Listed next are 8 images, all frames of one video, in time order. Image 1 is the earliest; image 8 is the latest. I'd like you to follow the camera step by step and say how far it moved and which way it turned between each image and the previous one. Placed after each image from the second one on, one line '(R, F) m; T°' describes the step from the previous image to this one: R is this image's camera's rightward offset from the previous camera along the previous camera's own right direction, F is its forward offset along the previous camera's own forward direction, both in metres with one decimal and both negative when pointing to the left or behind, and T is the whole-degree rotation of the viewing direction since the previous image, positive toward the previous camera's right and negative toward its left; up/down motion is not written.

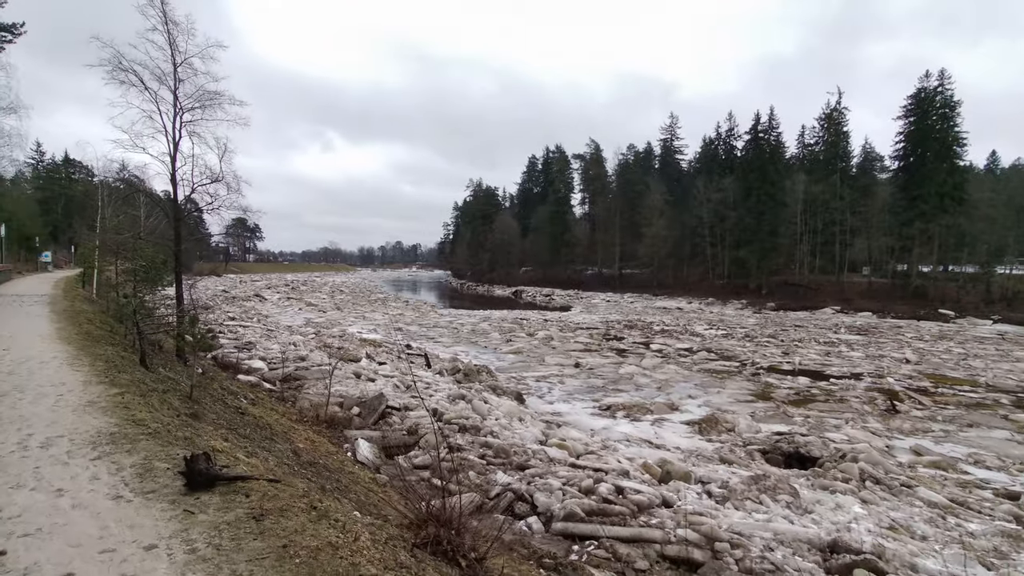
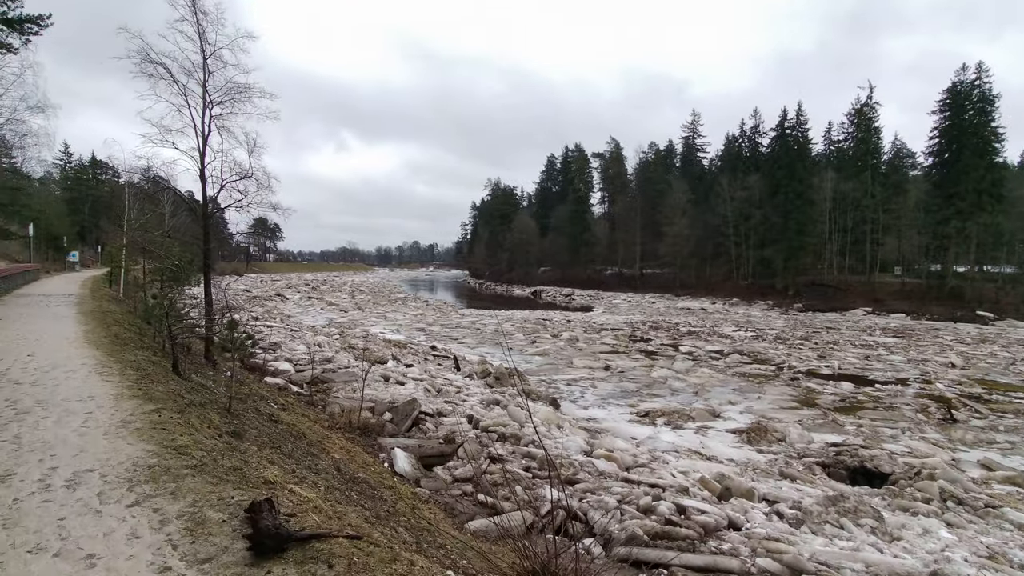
(-0.4, +0.4) m; -2°
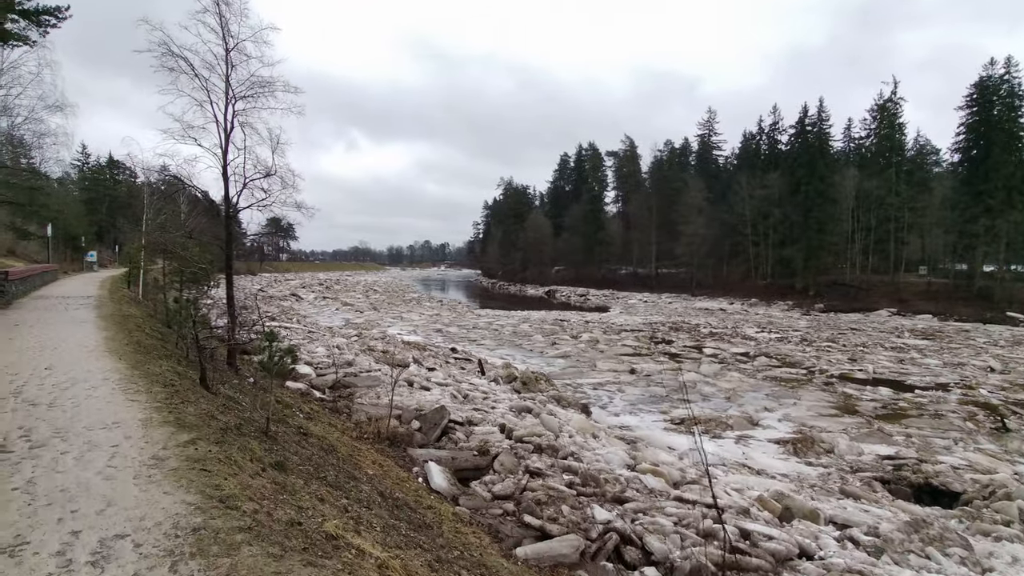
(-0.4, +0.4) m; -1°
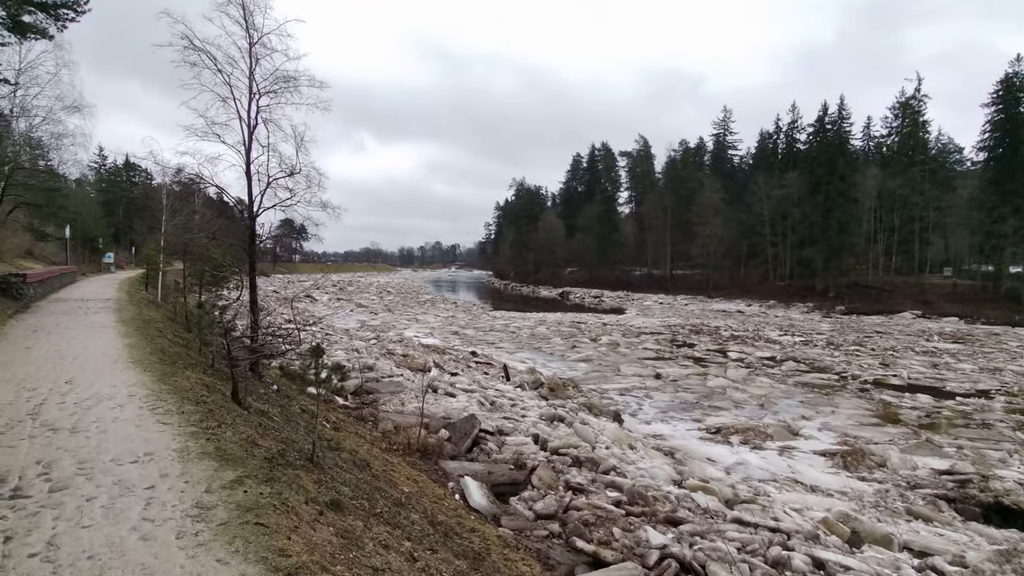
(-0.4, +0.4) m; -1°
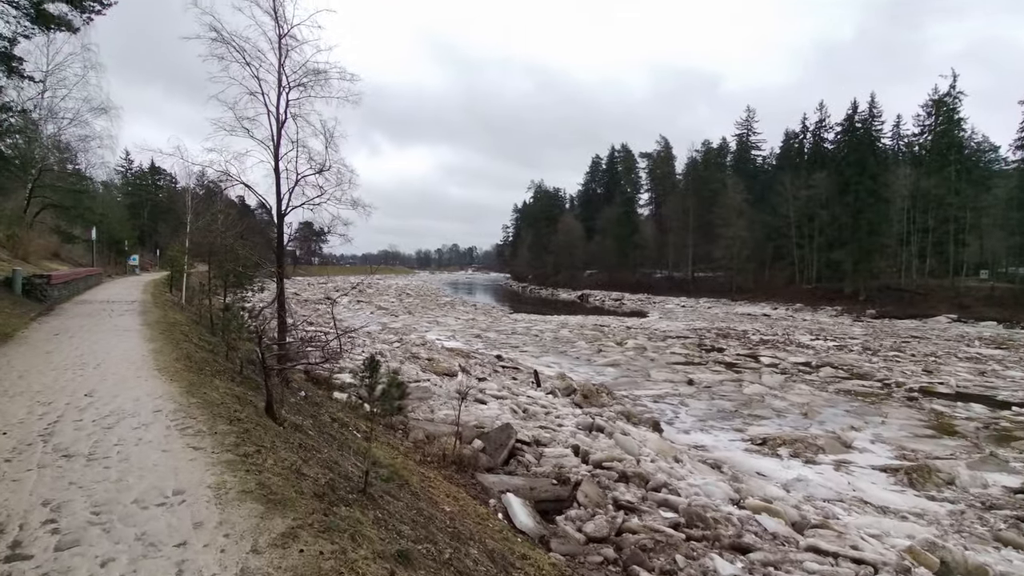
(-0.3, +0.4) m; -2°
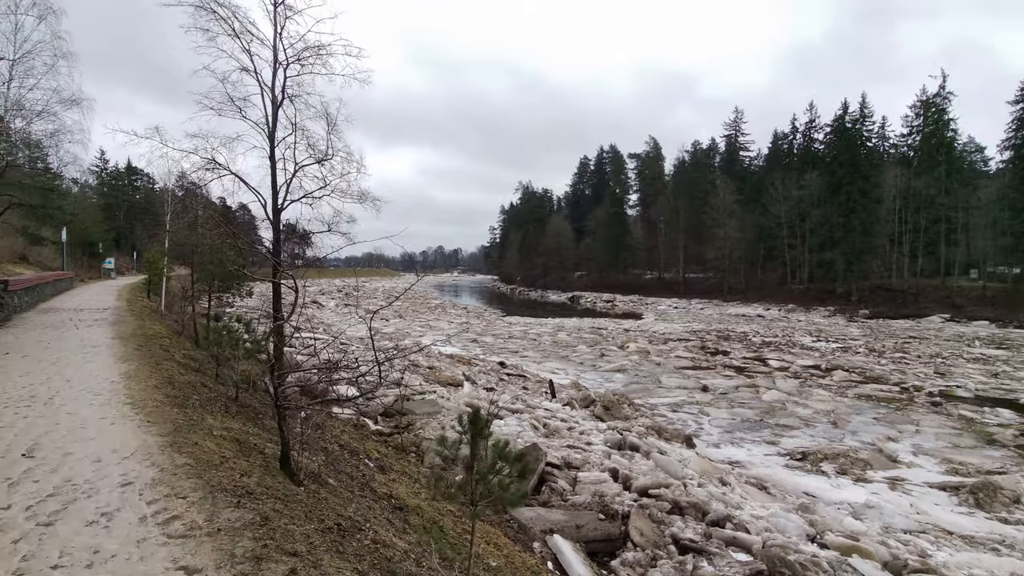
(-0.6, +0.9) m; +2°
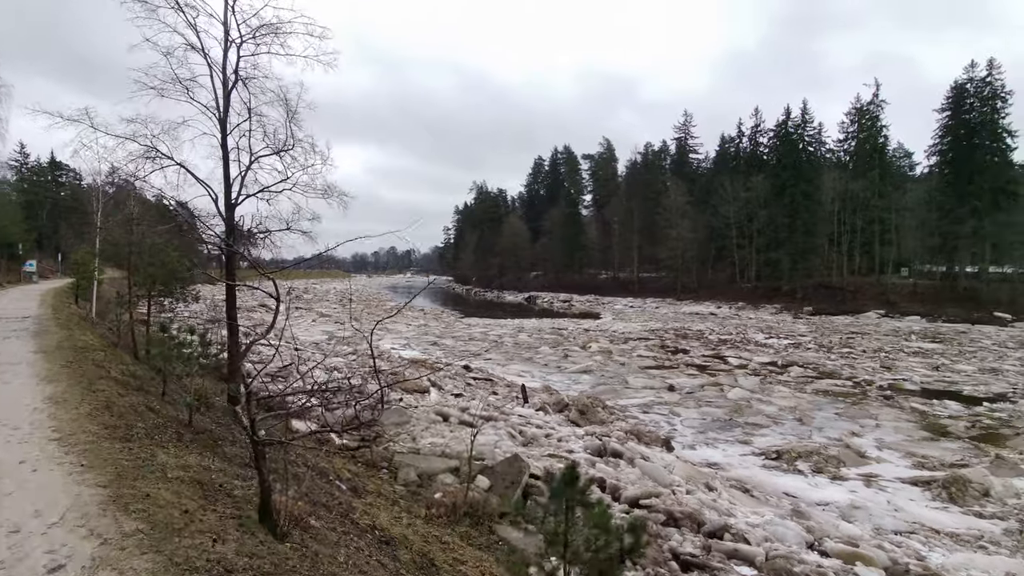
(-0.3, +0.4) m; +5°
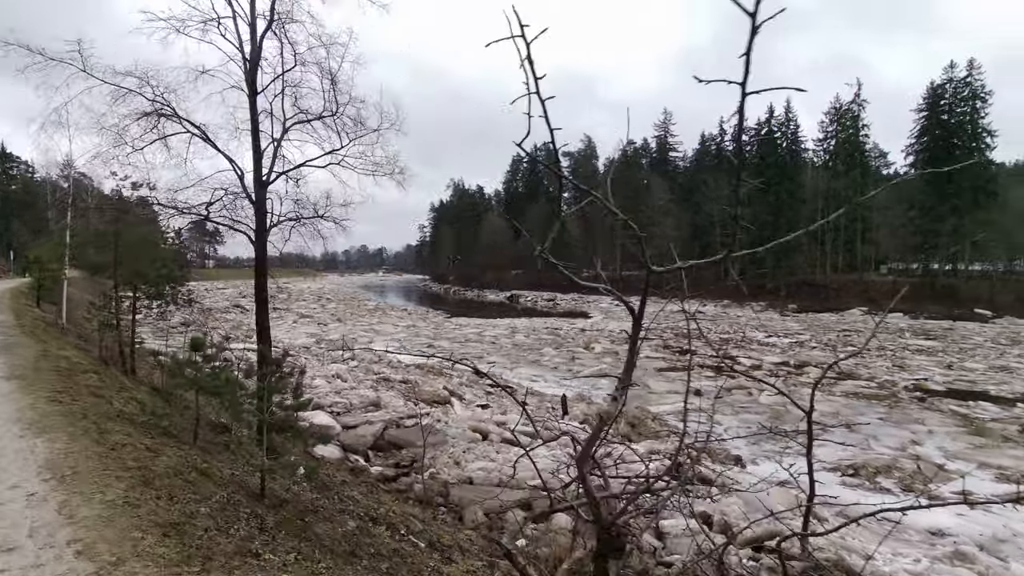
(-1.2, +1.1) m; +3°
